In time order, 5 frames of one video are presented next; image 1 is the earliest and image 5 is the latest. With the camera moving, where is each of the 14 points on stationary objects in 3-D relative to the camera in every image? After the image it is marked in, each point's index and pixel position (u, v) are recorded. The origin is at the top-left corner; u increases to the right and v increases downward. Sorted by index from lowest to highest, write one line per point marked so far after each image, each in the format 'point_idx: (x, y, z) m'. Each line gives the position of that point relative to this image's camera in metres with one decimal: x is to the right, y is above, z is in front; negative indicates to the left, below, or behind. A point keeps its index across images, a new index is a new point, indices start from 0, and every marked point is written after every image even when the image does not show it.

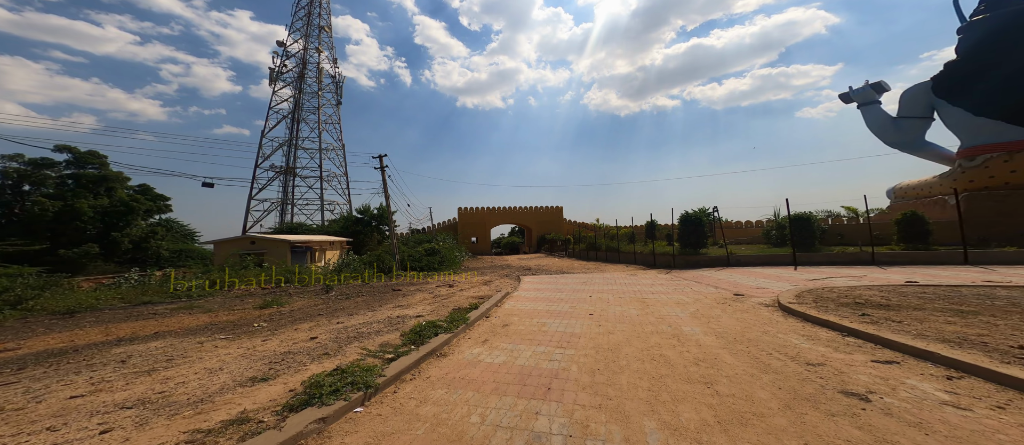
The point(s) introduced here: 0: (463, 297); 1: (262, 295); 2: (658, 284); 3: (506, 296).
0: (-1.6, -2.3, +9.6) m
1: (-9.2, -2.7, +11.6) m
2: (+4.6, -2.0, +10.1) m
3: (-0.2, -2.2, +9.2) m
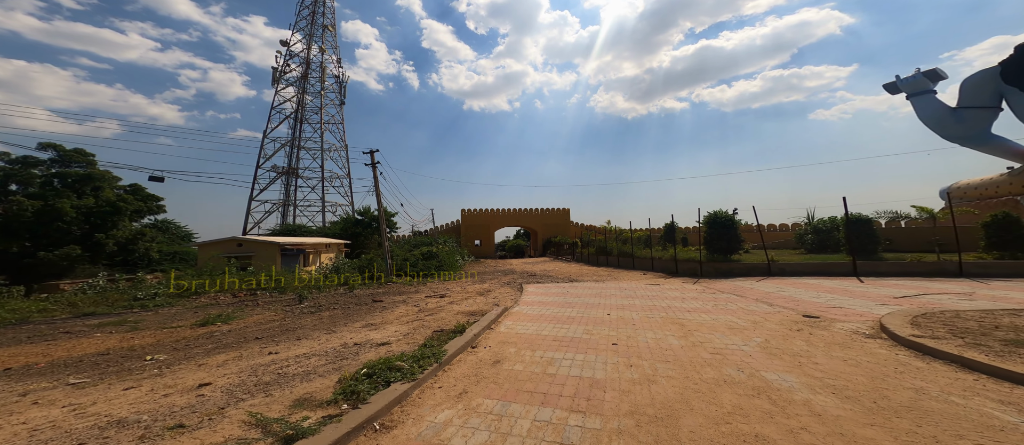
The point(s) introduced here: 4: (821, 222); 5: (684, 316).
0: (-1.6, -2.3, +7.9) m
1: (-9.2, -2.7, +10.1) m
2: (+4.6, -2.0, +8.3) m
3: (-0.2, -2.2, +7.5) m
4: (+16.4, 0.0, +16.7) m
5: (+3.5, -1.9, +6.4) m
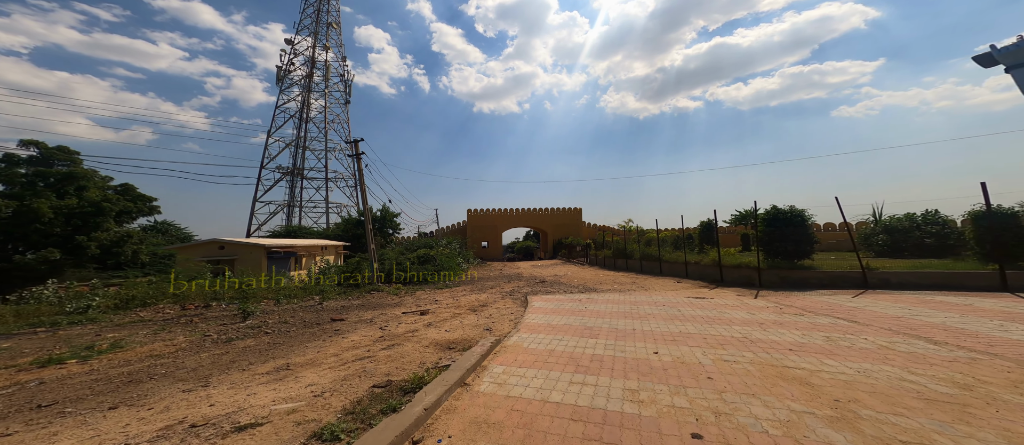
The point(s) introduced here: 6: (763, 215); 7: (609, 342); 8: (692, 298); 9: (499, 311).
0: (-1.7, -2.1, +5.5) m
1: (-9.1, -2.6, +7.9) m
2: (+4.6, -1.8, +5.7) m
3: (-0.3, -2.0, +5.0) m
4: (+16.6, +0.1, +13.7) m
5: (+3.4, -1.7, +3.8) m
6: (+7.9, +0.2, +9.9) m
7: (+1.7, -2.0, +5.4) m
8: (+4.9, -2.1, +8.6) m
9: (-0.3, -2.4, +8.4) m
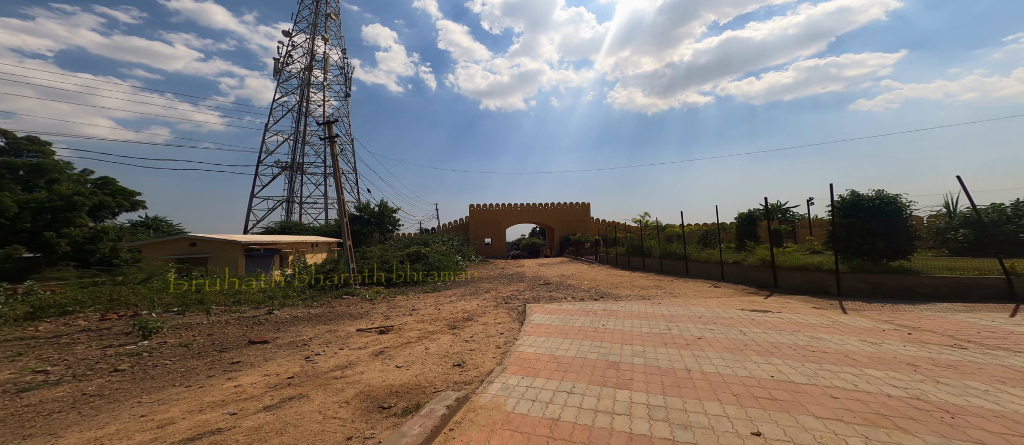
0: (-1.9, -1.8, +3.4) m
1: (-9.3, -2.3, +5.9) m
2: (+4.4, -1.5, +3.4) m
3: (-0.5, -1.7, +2.8) m
4: (+16.6, +0.4, +11.2) m
5: (+3.1, -1.4, +1.5) m
6: (+7.8, +0.5, +7.5) m
7: (+1.4, -1.8, +3.2) m
8: (+4.8, -1.8, +6.3) m
9: (-0.5, -2.1, +6.2) m
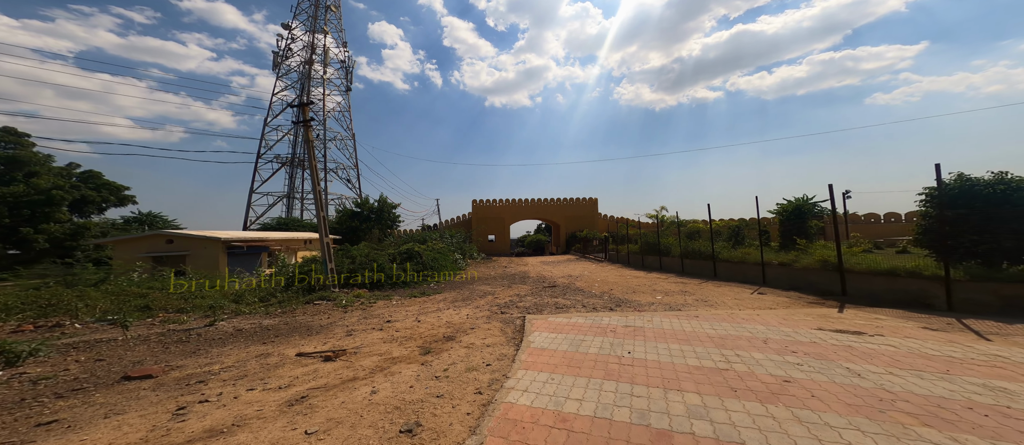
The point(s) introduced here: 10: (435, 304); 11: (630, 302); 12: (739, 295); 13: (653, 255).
0: (-2.0, -1.7, +1.8) m
1: (-9.4, -2.1, +4.5) m
2: (+4.2, -1.4, +1.7) m
3: (-0.7, -1.6, +1.2) m
4: (+16.6, +0.6, +9.2) m
5: (+2.9, -1.3, -0.2) m
6: (+7.7, +0.7, +5.7) m
7: (+1.3, -1.6, +1.5) m
8: (+4.7, -1.6, +4.6) m
9: (-0.6, -1.9, +4.6) m
10: (-2.2, -2.3, +9.0) m
11: (+3.0, -2.0, +8.1) m
12: (+5.6, -1.7, +7.7) m
13: (+6.7, -1.5, +14.9) m
